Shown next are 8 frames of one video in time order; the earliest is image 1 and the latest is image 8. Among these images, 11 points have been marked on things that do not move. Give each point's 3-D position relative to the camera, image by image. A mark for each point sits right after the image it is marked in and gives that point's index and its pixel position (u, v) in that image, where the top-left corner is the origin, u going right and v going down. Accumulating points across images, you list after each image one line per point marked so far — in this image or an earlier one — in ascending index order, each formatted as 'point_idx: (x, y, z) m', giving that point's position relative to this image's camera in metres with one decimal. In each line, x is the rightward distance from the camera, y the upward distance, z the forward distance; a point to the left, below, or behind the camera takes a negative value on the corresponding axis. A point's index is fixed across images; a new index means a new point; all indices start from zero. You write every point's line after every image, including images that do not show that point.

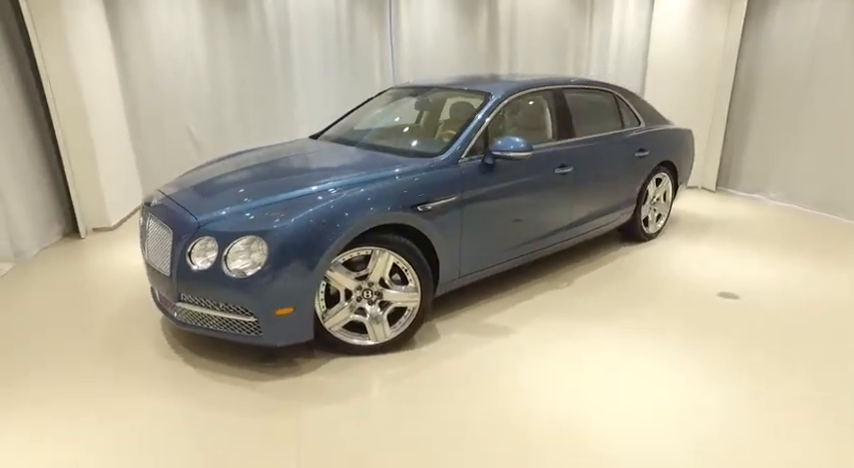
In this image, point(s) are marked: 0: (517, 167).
0: (+0.5, +0.4, +2.8) m
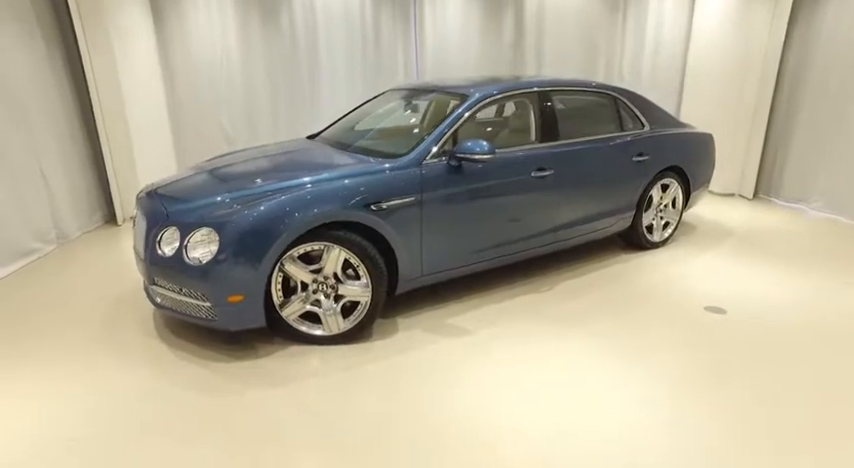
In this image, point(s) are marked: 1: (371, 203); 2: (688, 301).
0: (+0.3, +0.4, +2.8) m
1: (-0.3, +0.1, +2.4) m
2: (+1.6, -0.4, +3.1) m
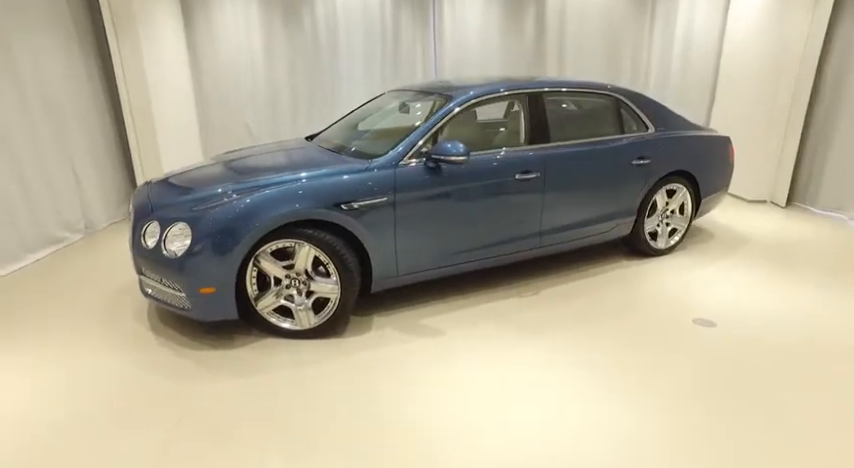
0: (+0.2, +0.3, +2.8) m
1: (-0.4, +0.2, +2.5) m
2: (+1.5, -0.5, +3.0) m
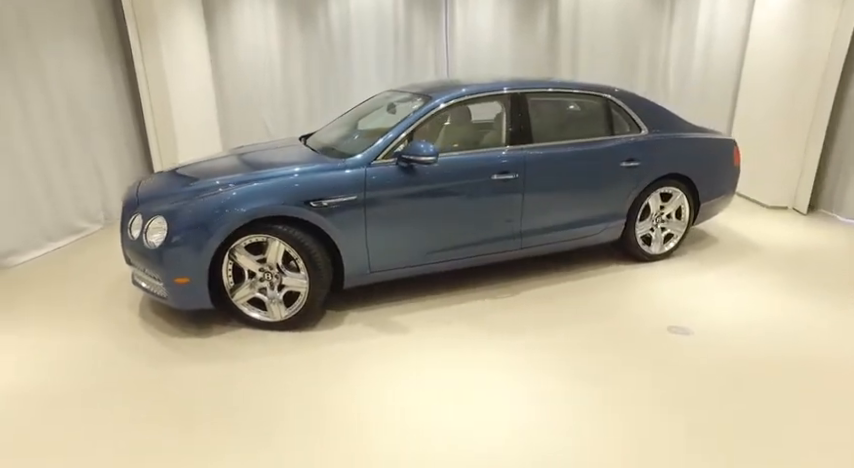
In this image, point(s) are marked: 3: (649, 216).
0: (+0.1, +0.3, +2.8) m
1: (-0.6, +0.2, +2.5) m
2: (+1.3, -0.5, +2.9) m
3: (+1.5, +0.1, +3.5) m
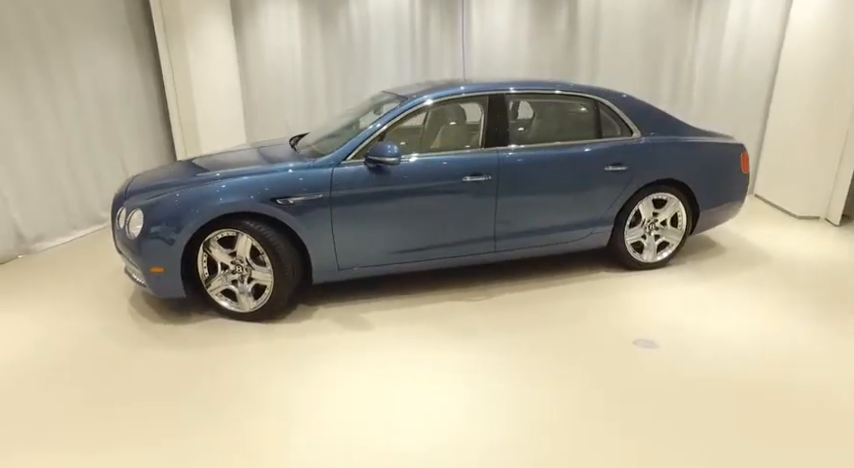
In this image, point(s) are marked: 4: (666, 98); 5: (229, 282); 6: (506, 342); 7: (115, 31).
0: (-0.1, +0.3, +2.8) m
1: (-0.8, +0.2, +2.6) m
2: (+1.1, -0.6, +2.8) m
3: (+1.4, +0.1, +3.4) m
4: (+2.4, +1.4, +5.2) m
5: (-1.1, -0.3, +2.8) m
6: (+0.4, -0.6, +2.8) m
7: (-2.8, +1.8, +4.6) m
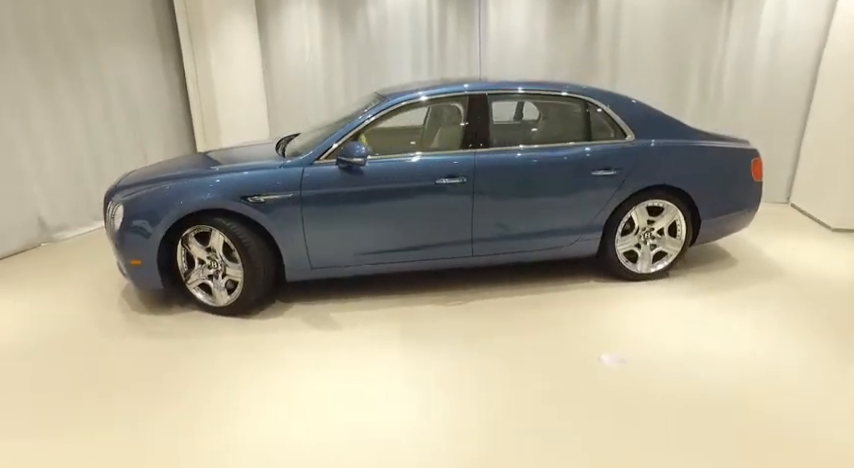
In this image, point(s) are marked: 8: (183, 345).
0: (-0.2, +0.3, +2.8) m
1: (-0.9, +0.2, +2.7) m
2: (+0.9, -0.6, +2.6) m
3: (+1.3, 0.0, +3.2) m
4: (+2.6, +1.3, +4.9) m
5: (-1.2, -0.2, +2.9) m
6: (+0.3, -0.6, +2.7) m
7: (-2.7, +1.9, +4.9) m
8: (-1.3, -0.6, +2.7) m
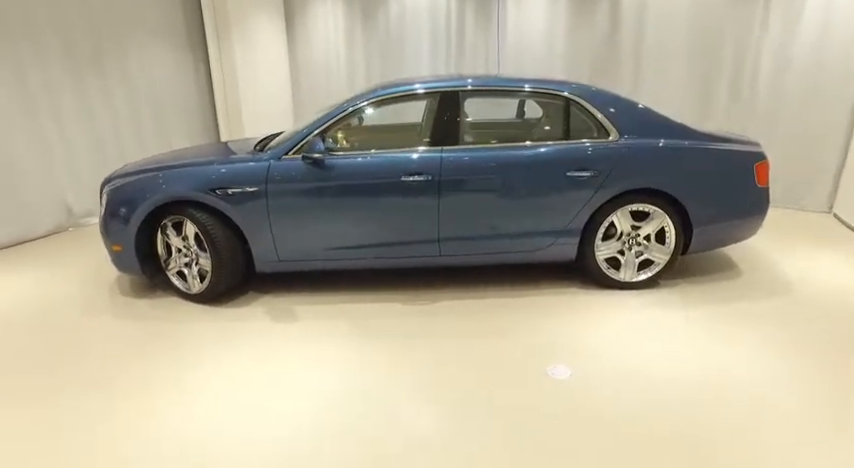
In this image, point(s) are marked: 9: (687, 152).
0: (-0.4, +0.4, +2.8) m
1: (-1.1, +0.3, +2.8) m
2: (+0.7, -0.6, +2.5) m
3: (+1.1, 0.0, +3.0) m
4: (+2.7, +1.2, +4.6) m
5: (-1.4, -0.2, +3.0) m
6: (0.0, -0.6, +2.6) m
7: (-2.6, +2.0, +5.1) m
8: (-1.5, -0.5, +2.9) m
9: (+1.4, +0.5, +2.9) m
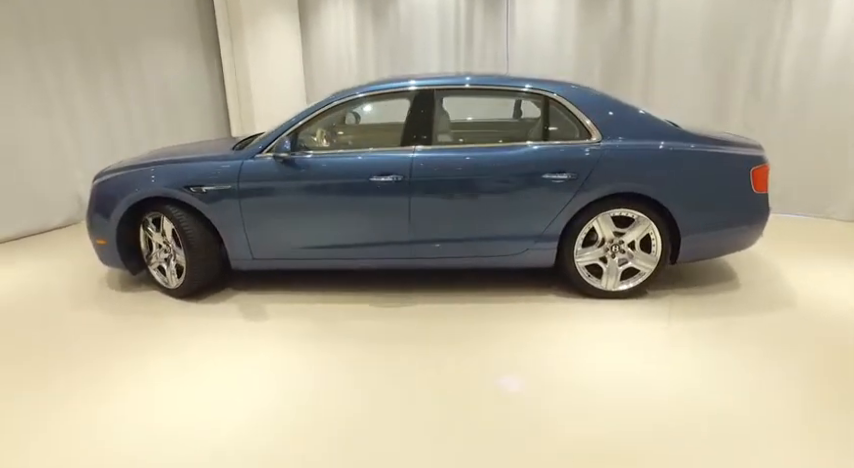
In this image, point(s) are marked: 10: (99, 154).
0: (-0.5, +0.4, +2.8) m
1: (-1.3, +0.3, +2.8) m
2: (+0.5, -0.6, +2.4) m
3: (+1.0, 0.0, +2.8) m
4: (+2.7, +1.2, +4.3) m
5: (-1.6, -0.2, +3.0) m
6: (-0.2, -0.6, +2.6) m
7: (-2.5, +2.1, +5.3) m
8: (-1.7, -0.5, +2.9) m
9: (+1.3, +0.4, +2.7) m
10: (-3.1, +0.8, +4.8) m
